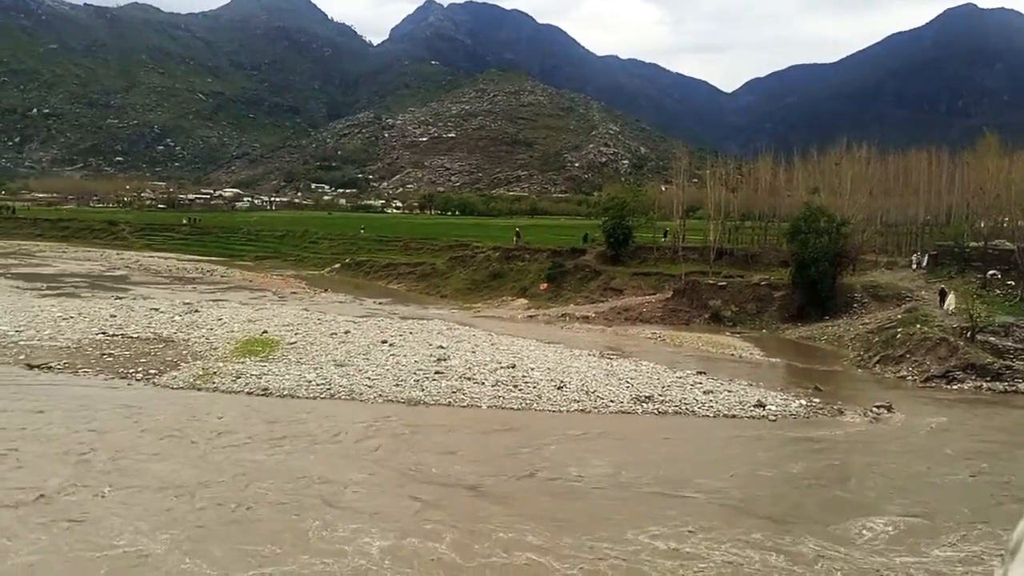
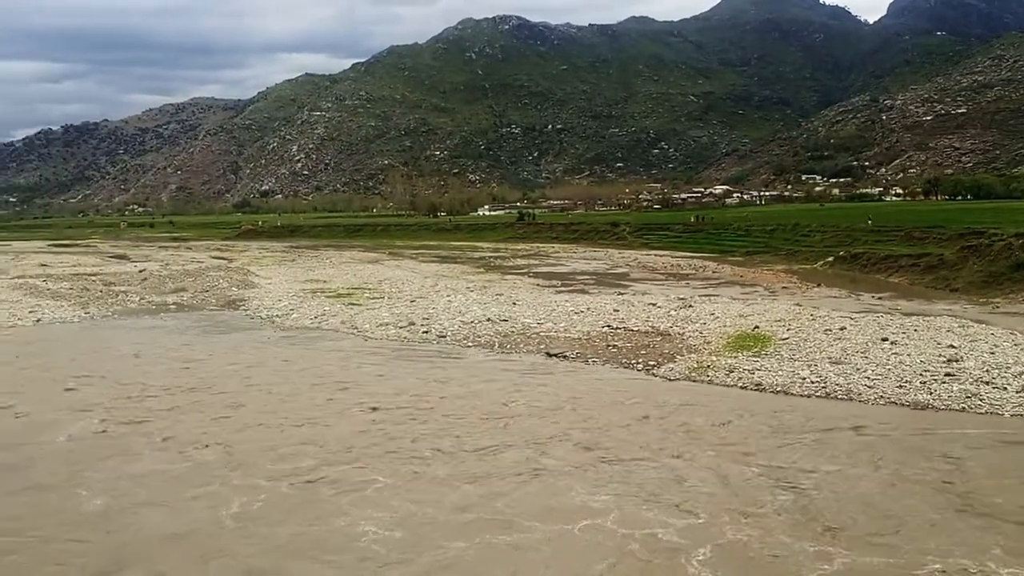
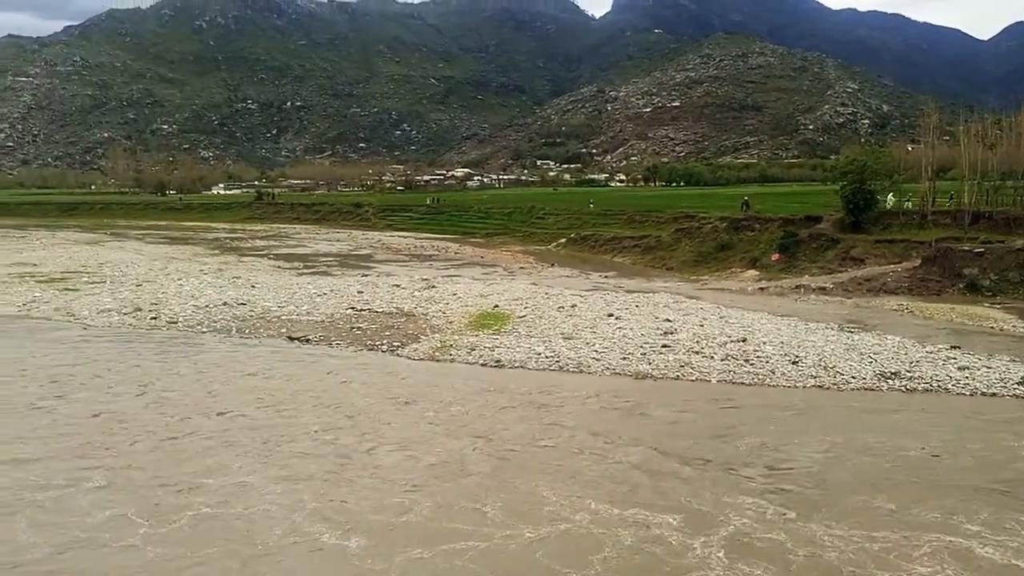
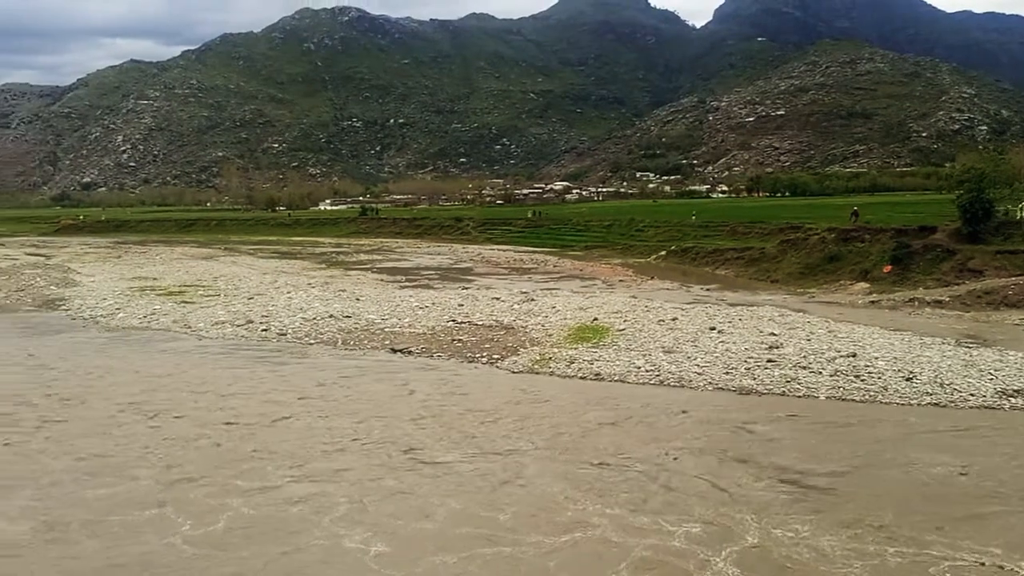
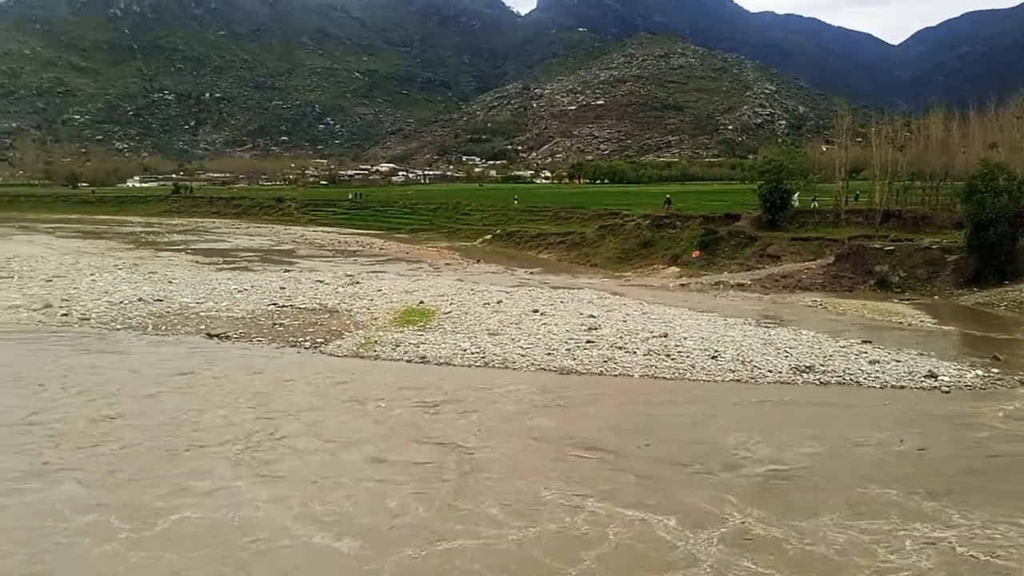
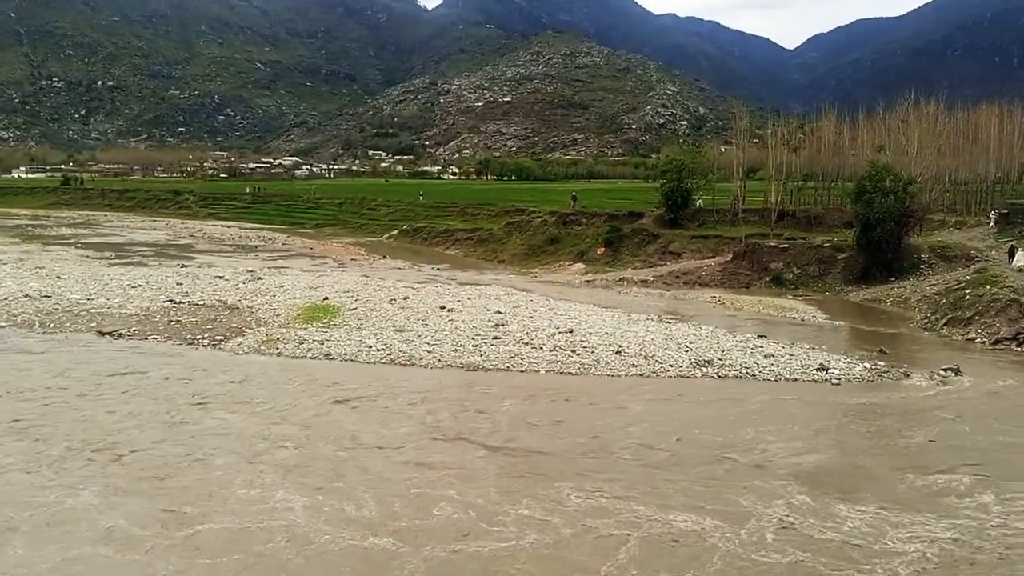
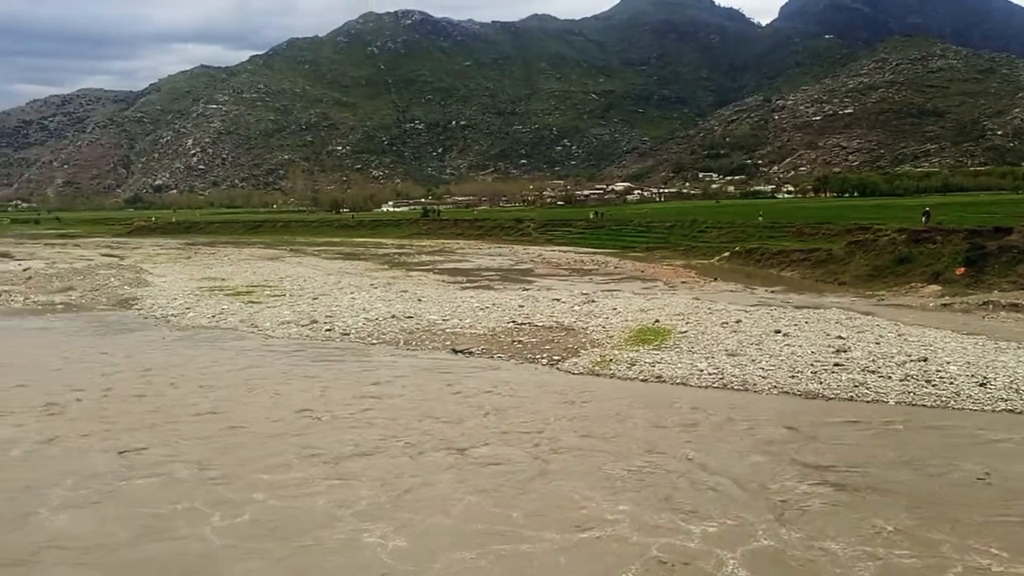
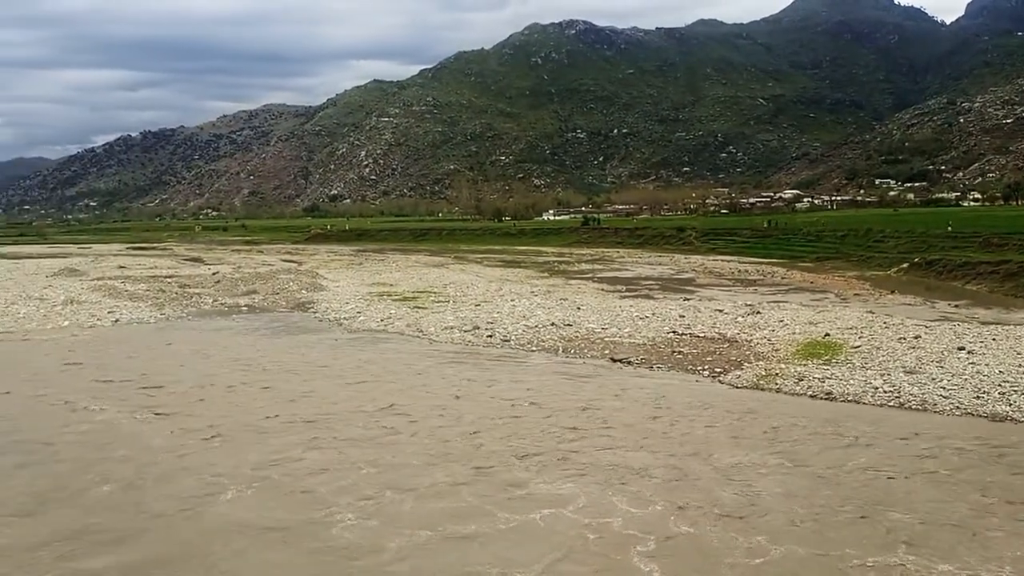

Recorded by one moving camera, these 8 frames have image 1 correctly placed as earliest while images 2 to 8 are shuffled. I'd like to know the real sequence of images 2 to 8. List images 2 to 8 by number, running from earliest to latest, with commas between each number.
6, 5, 3, 4, 7, 2, 8
